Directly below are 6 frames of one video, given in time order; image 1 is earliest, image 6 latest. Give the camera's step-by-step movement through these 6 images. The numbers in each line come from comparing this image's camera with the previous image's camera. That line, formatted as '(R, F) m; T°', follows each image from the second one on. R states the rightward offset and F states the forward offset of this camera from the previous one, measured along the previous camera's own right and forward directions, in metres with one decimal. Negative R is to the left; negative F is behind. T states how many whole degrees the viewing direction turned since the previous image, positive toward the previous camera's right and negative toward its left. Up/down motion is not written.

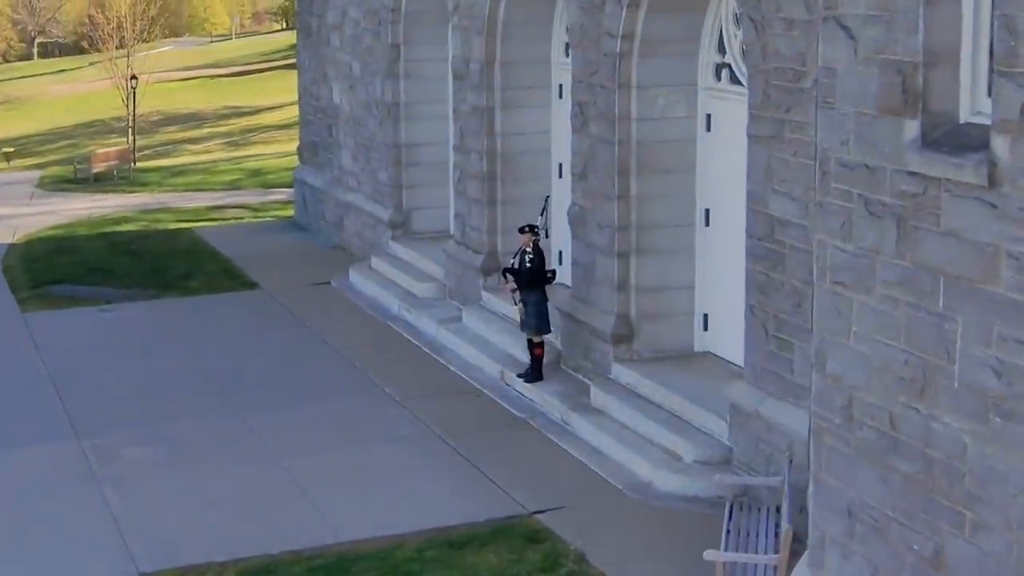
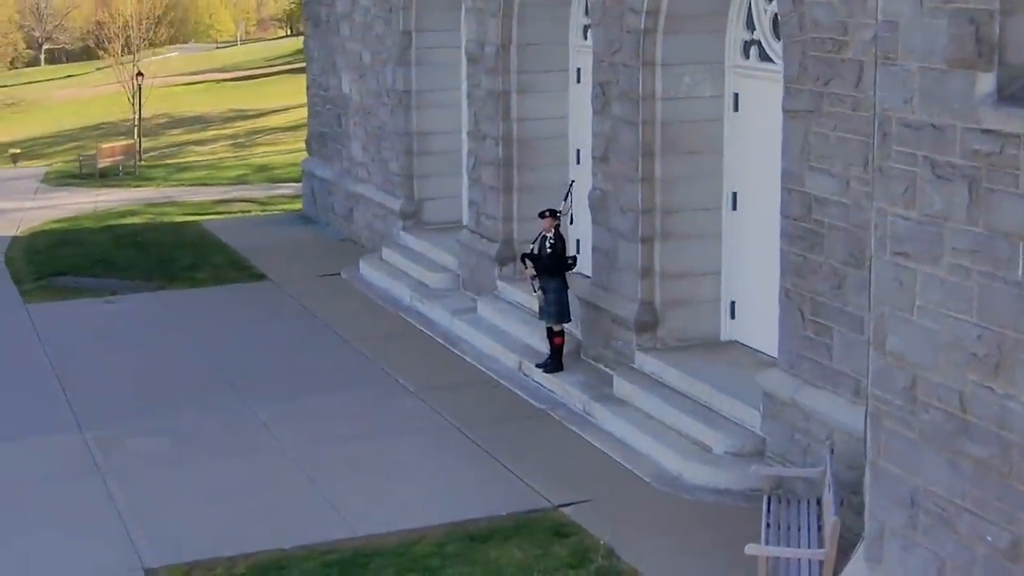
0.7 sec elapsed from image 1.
(-0.1, +0.4) m; 0°
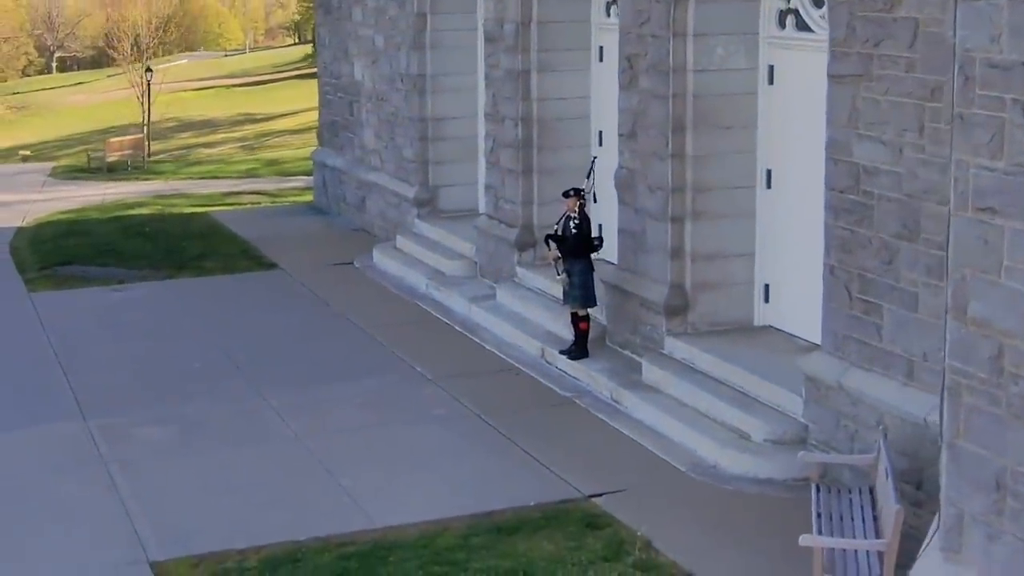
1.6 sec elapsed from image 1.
(-0.1, +0.5) m; 0°
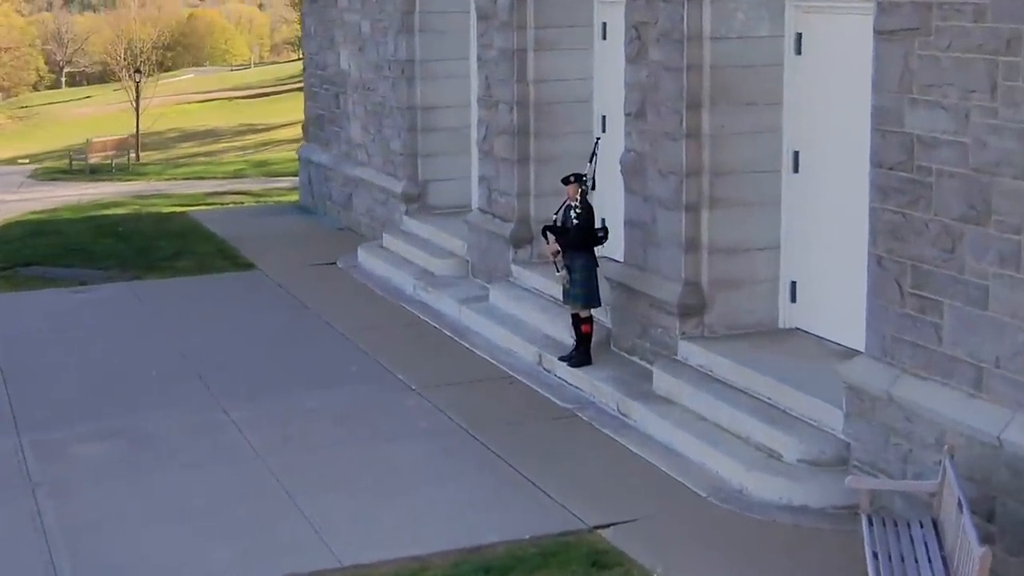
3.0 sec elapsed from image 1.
(0.0, +1.2) m; 0°
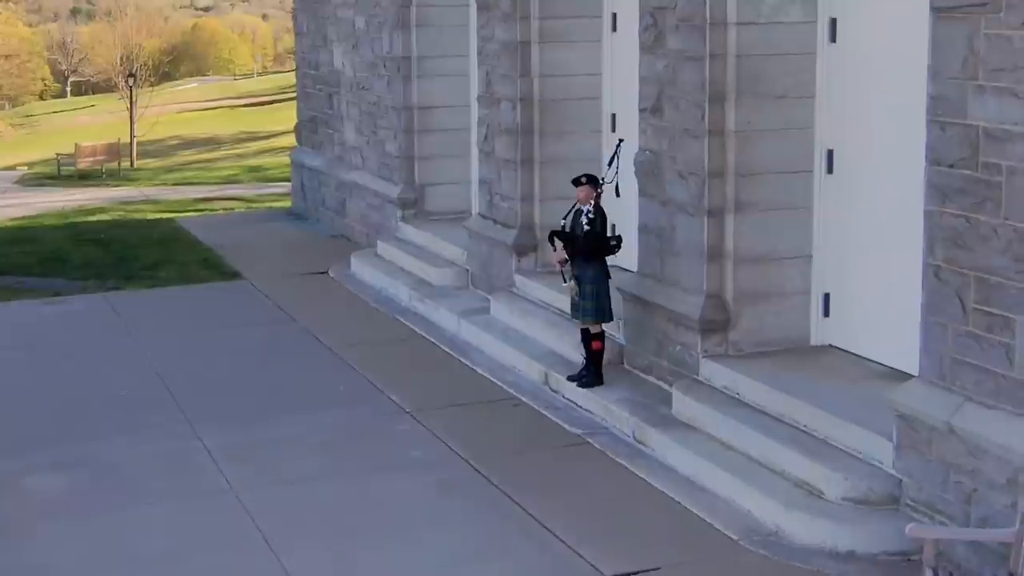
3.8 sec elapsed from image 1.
(0.0, +0.9) m; 0°
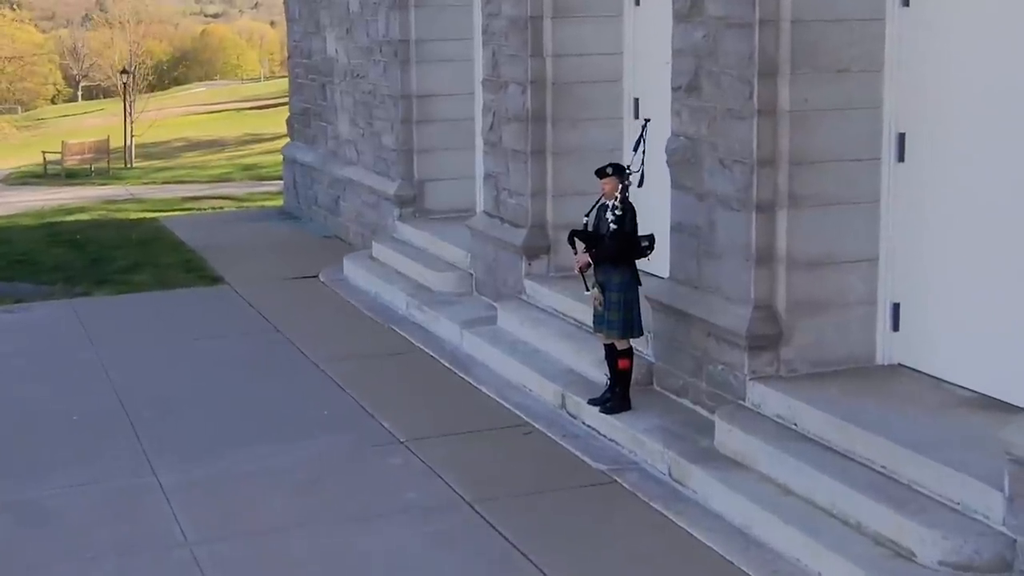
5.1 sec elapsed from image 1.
(0.0, +1.3) m; 0°
